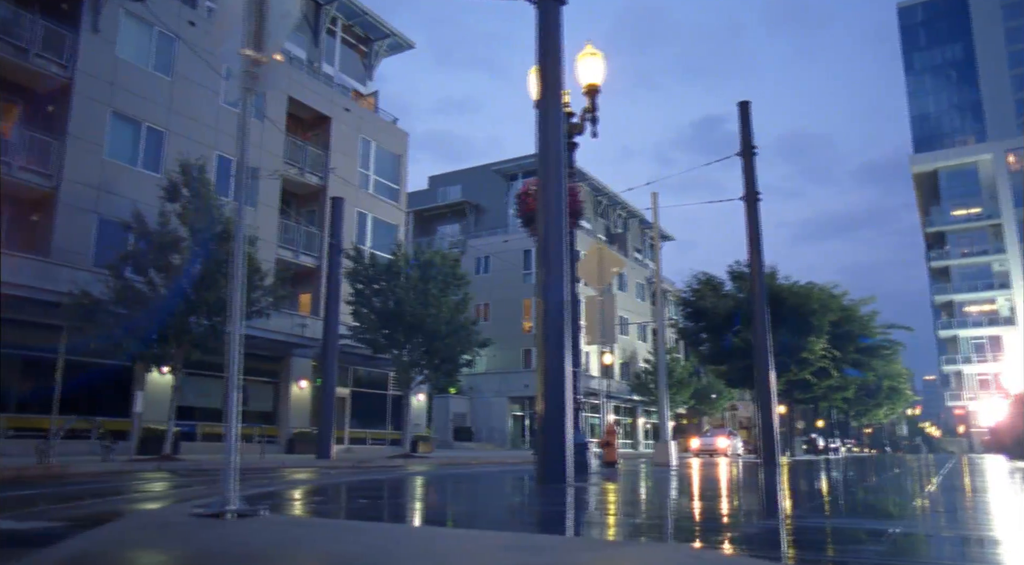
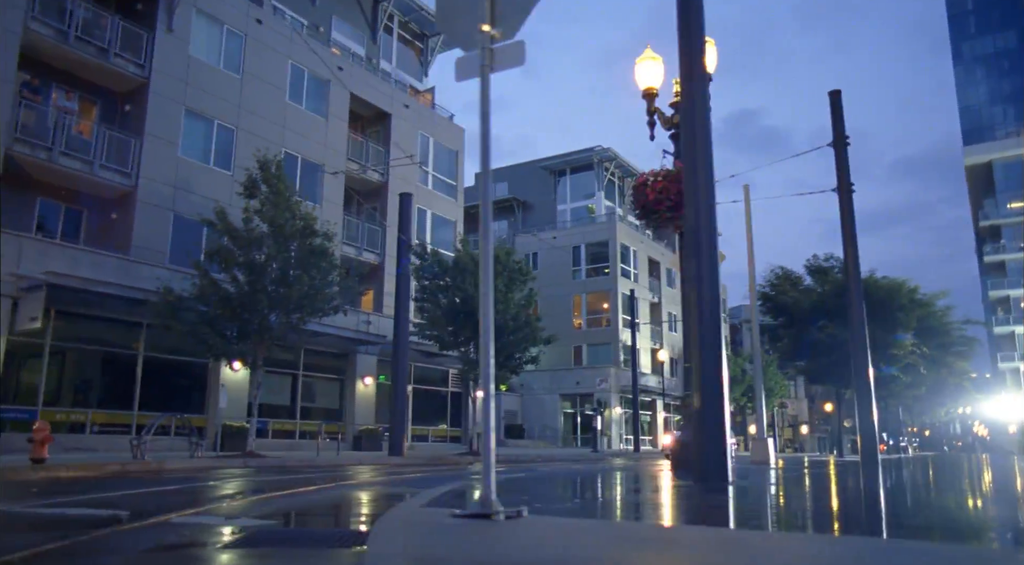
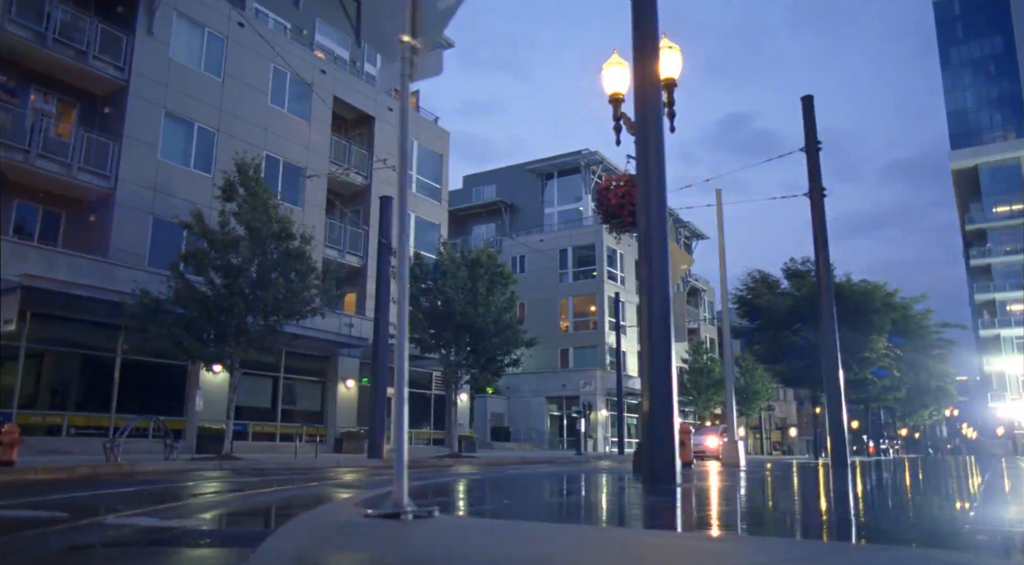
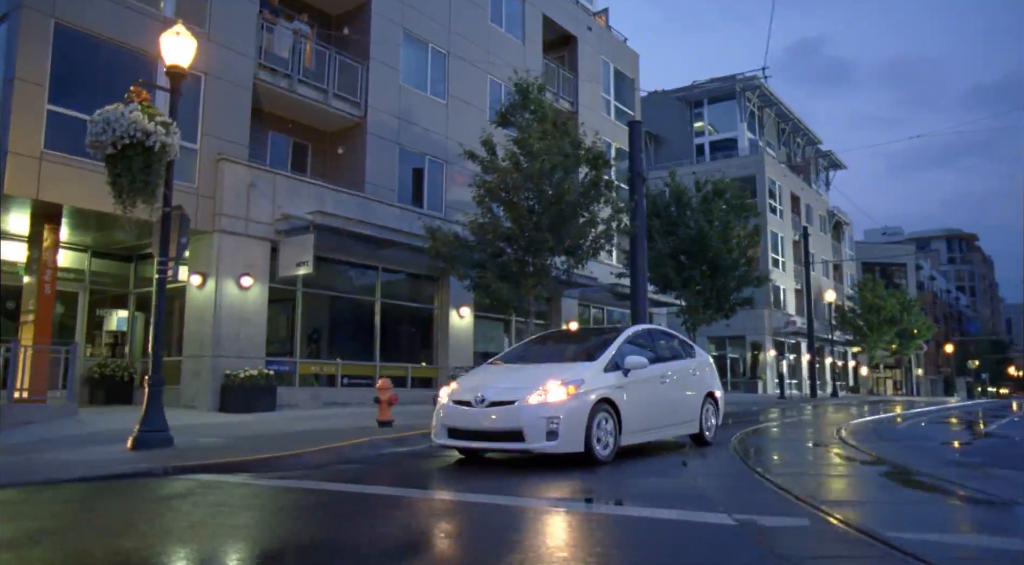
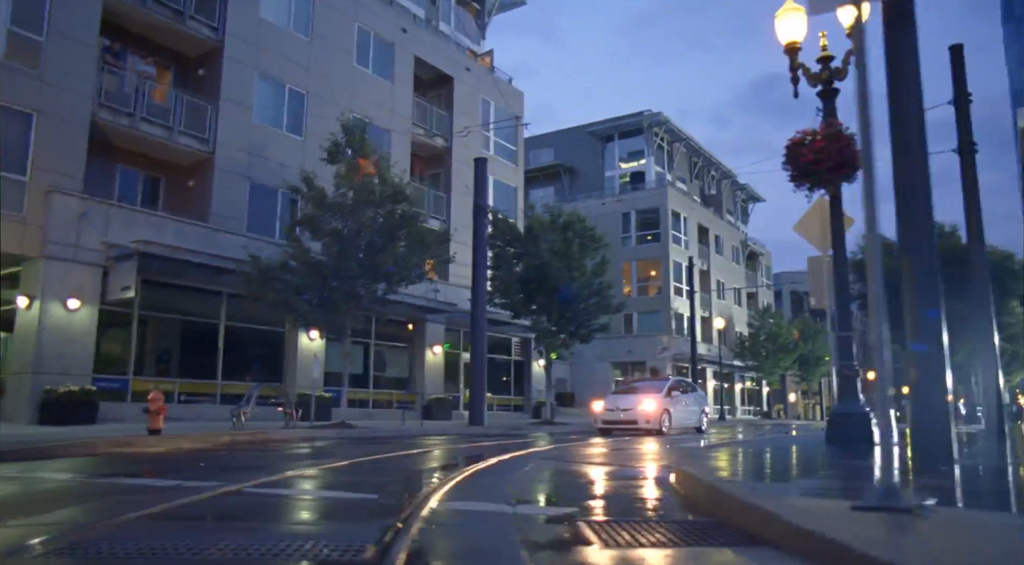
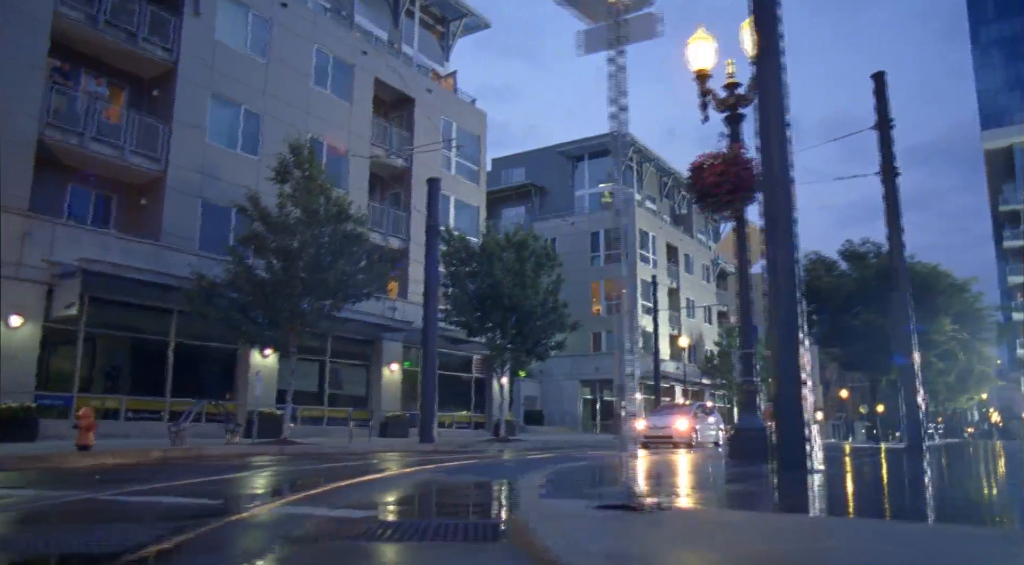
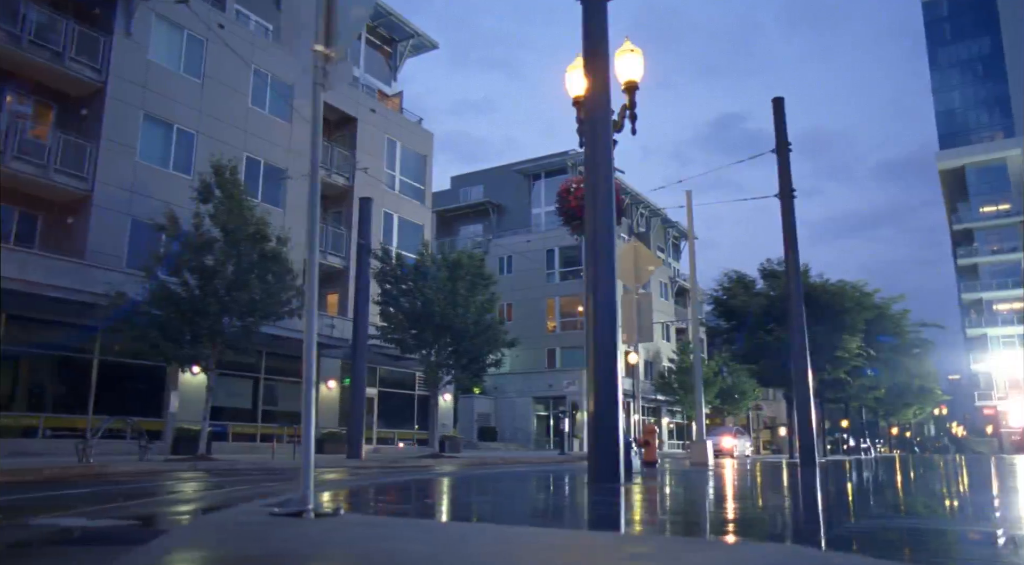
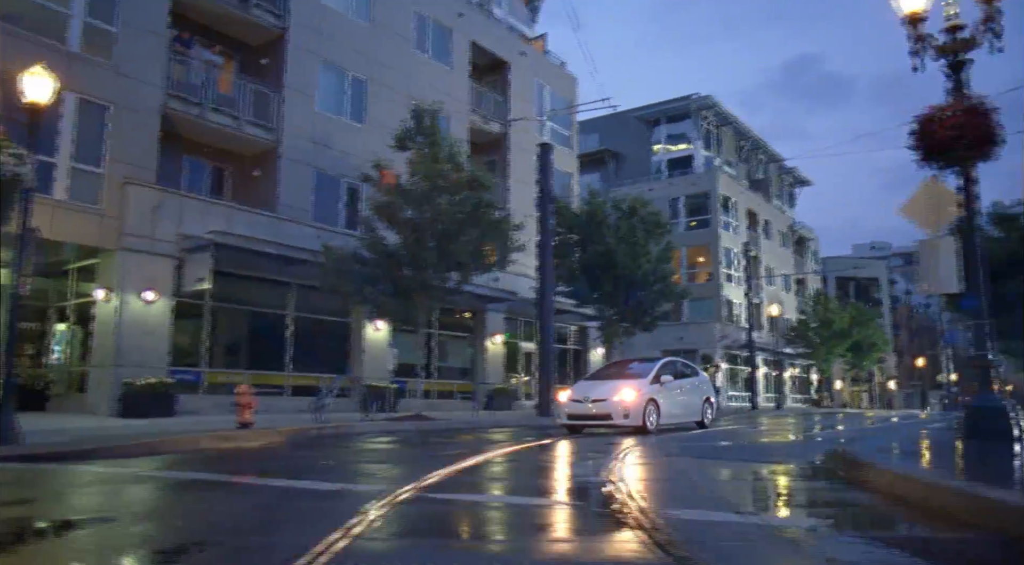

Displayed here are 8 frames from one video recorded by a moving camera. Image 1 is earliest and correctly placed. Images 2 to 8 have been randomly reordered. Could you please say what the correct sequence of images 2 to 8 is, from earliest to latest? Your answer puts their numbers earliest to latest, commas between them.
7, 3, 2, 6, 5, 8, 4
